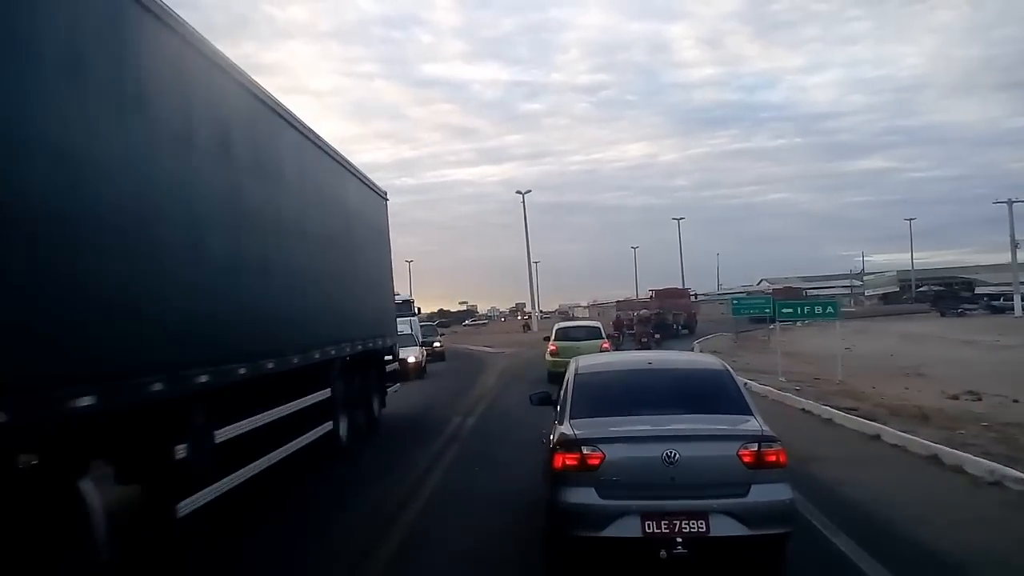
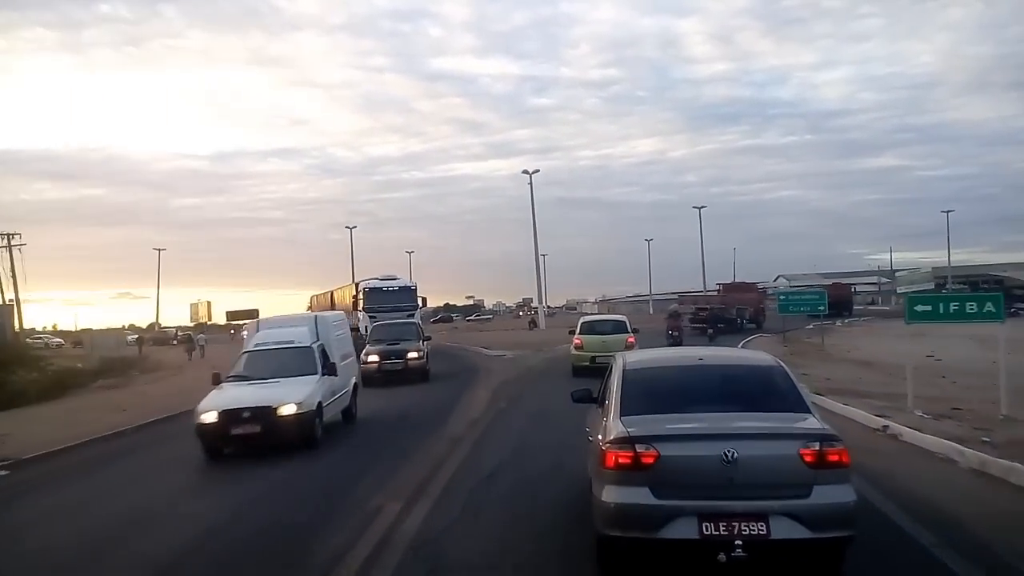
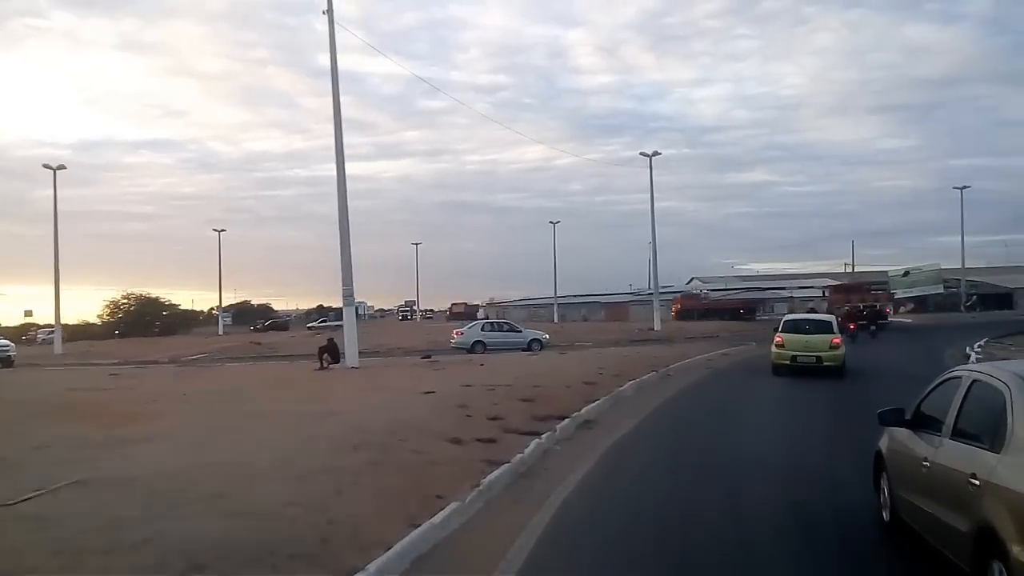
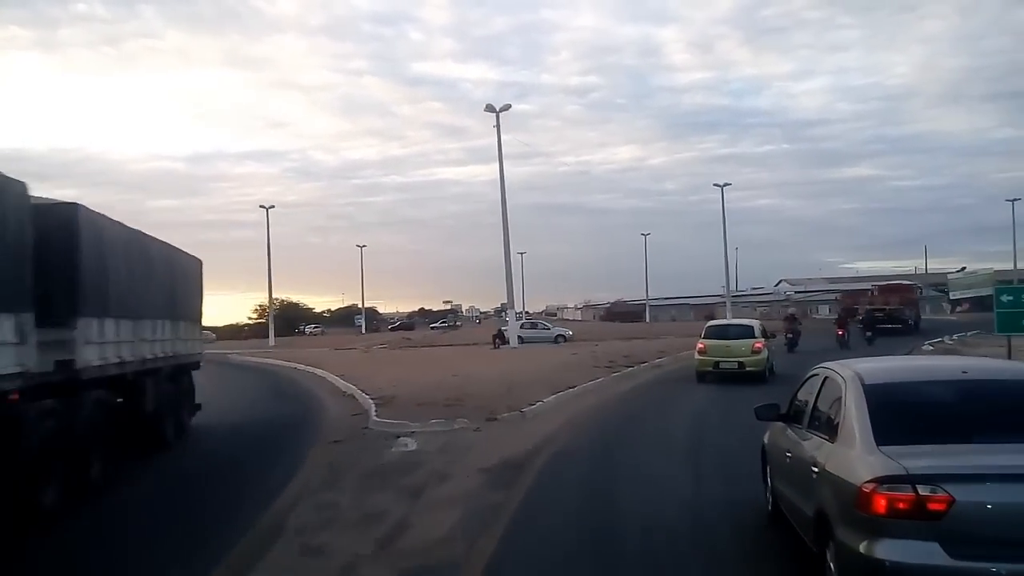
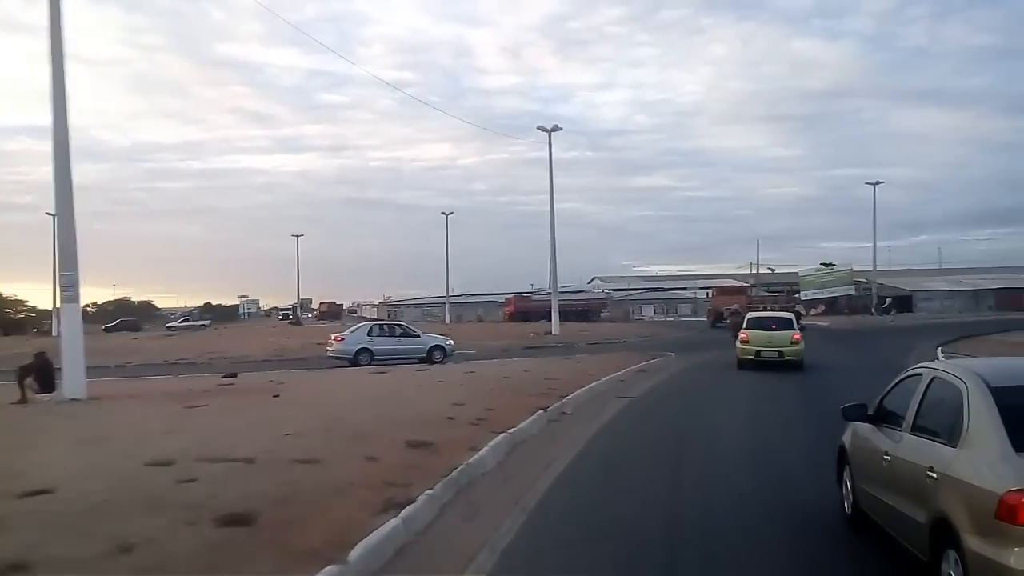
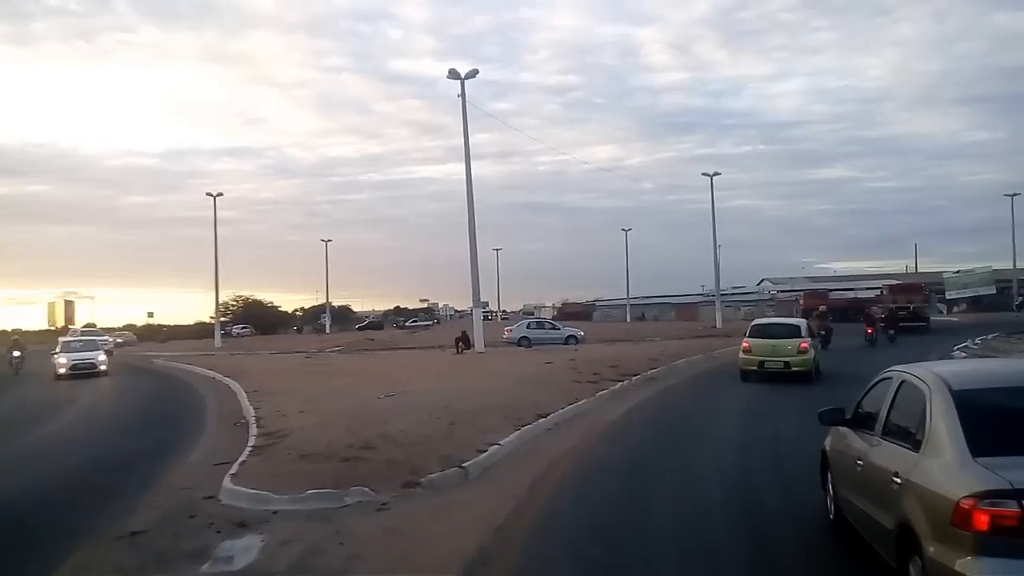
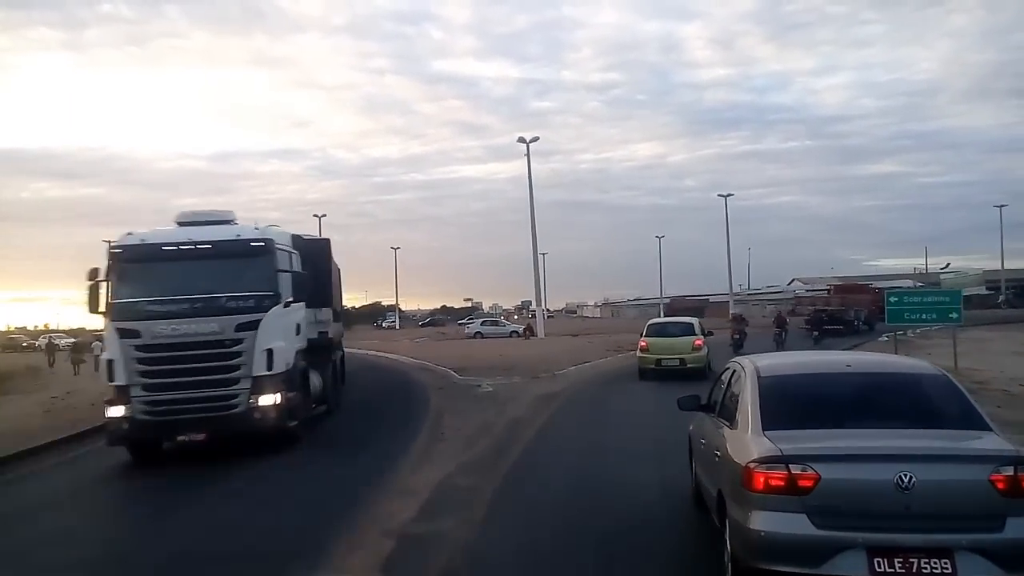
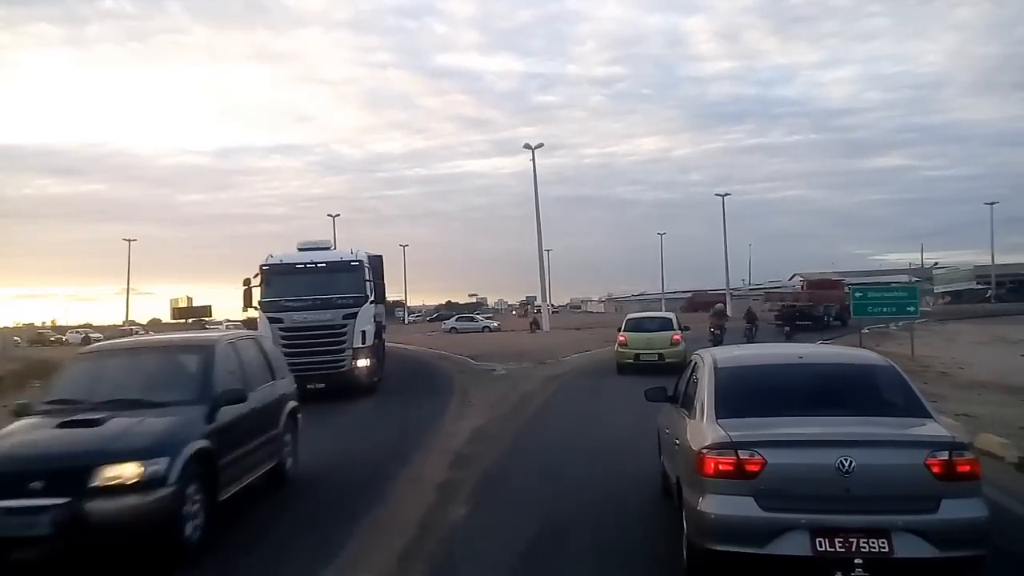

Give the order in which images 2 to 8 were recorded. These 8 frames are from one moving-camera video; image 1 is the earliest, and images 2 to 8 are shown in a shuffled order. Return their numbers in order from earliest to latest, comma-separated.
2, 8, 7, 4, 6, 3, 5
